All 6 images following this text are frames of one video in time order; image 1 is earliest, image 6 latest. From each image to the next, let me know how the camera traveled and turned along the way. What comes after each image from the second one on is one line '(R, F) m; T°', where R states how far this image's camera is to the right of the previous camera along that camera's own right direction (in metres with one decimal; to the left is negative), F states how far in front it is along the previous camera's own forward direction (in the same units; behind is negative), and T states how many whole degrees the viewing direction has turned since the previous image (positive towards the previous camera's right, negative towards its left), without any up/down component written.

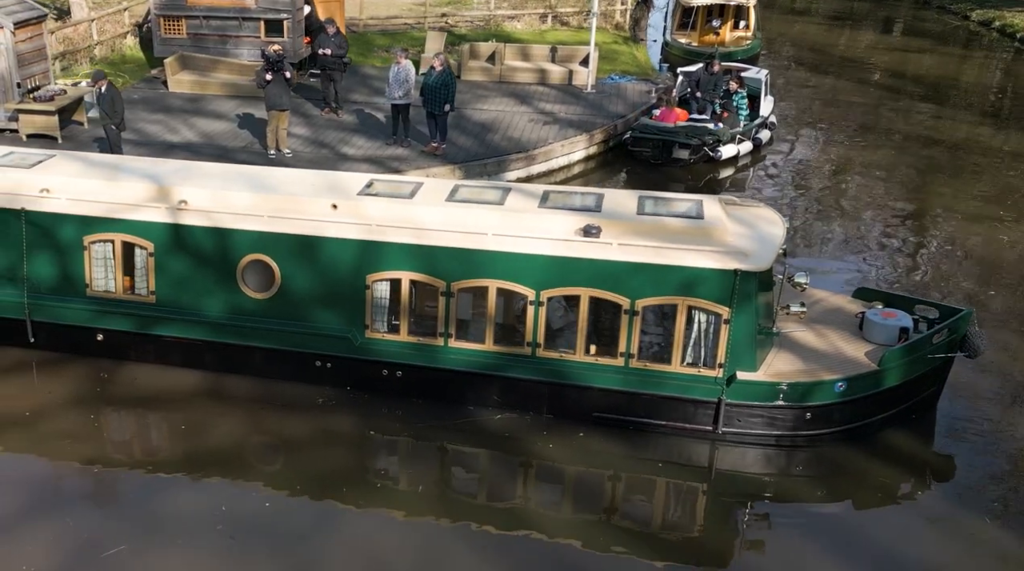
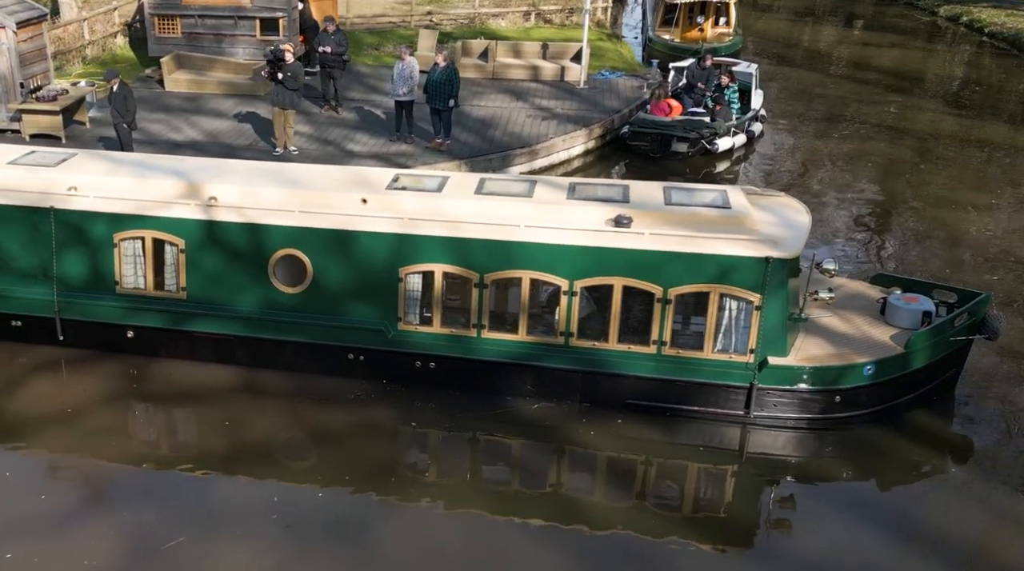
(-0.8, -0.2) m; +2°
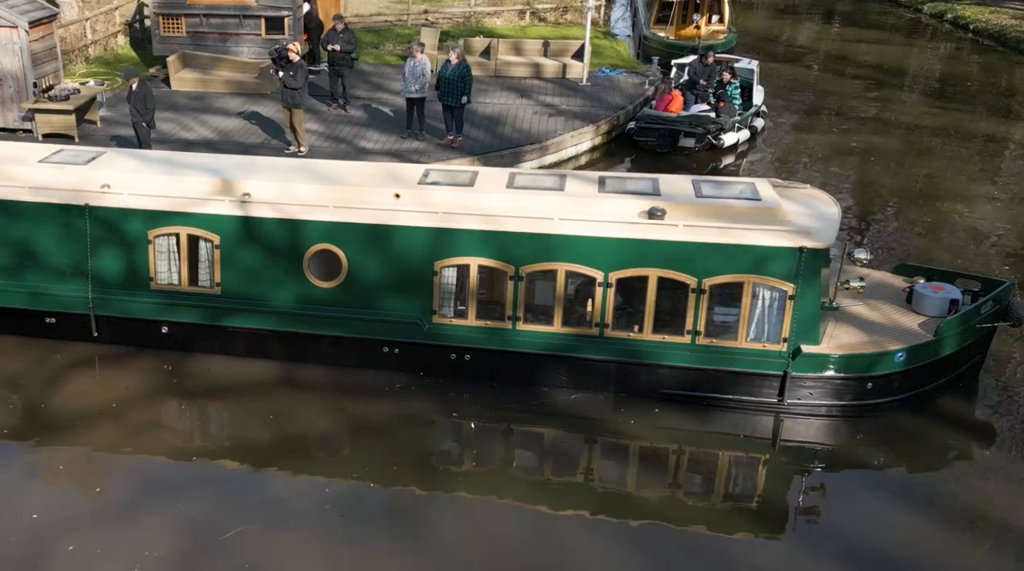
(-0.6, -0.1) m; +1°
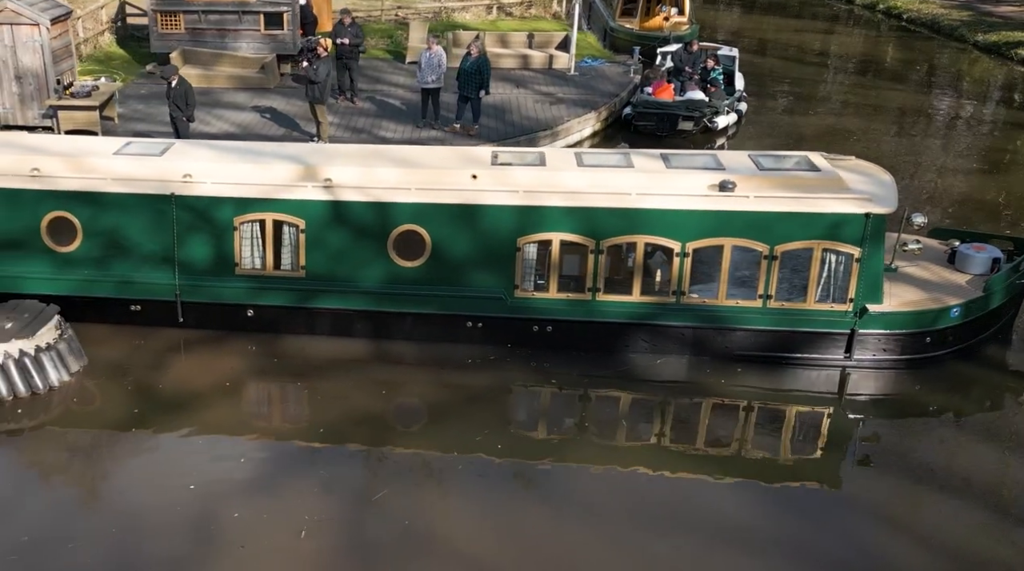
(-1.9, -0.6) m; +4°
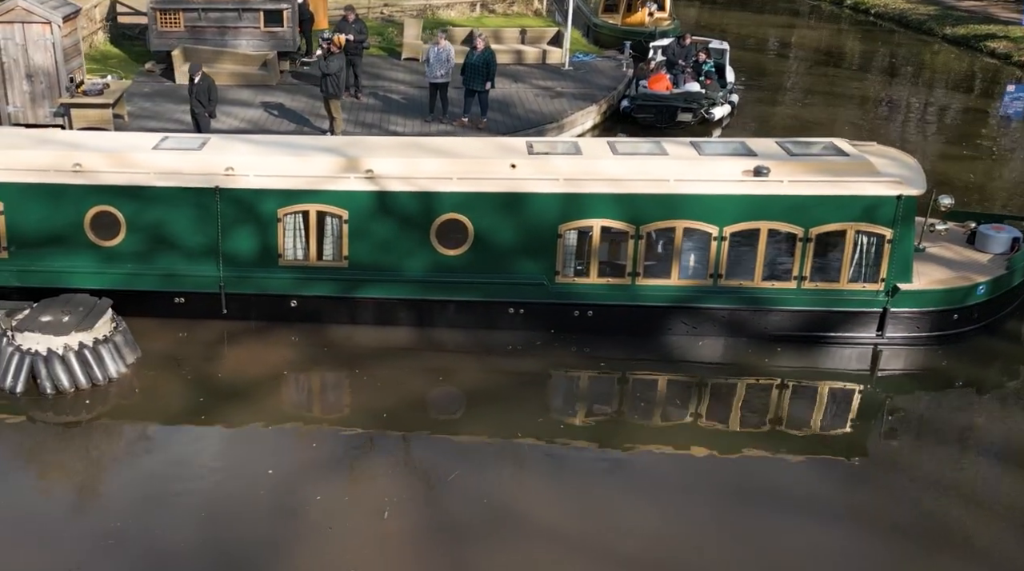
(-1.0, -0.3) m; +2°
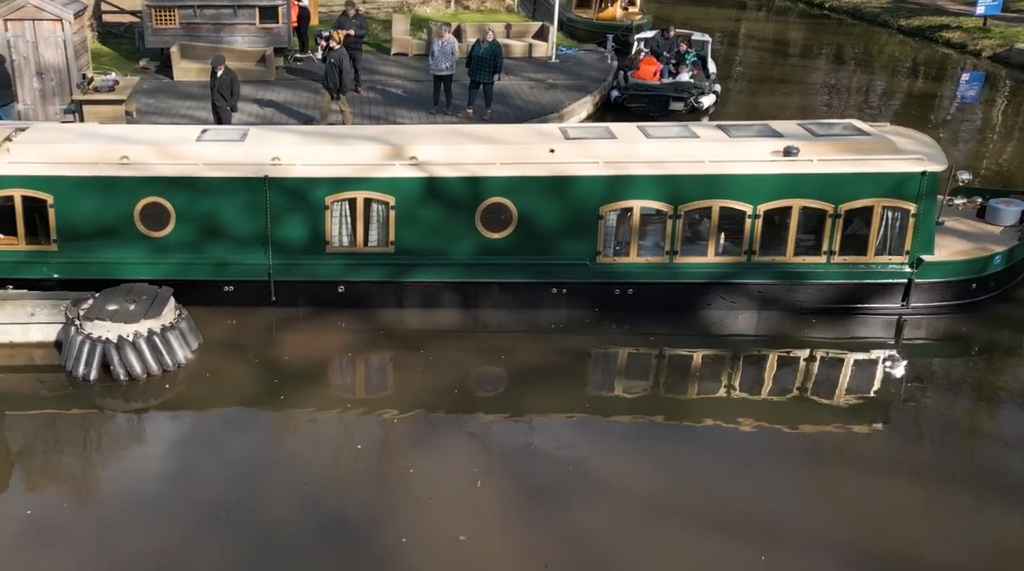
(-1.3, -0.4) m; +3°
